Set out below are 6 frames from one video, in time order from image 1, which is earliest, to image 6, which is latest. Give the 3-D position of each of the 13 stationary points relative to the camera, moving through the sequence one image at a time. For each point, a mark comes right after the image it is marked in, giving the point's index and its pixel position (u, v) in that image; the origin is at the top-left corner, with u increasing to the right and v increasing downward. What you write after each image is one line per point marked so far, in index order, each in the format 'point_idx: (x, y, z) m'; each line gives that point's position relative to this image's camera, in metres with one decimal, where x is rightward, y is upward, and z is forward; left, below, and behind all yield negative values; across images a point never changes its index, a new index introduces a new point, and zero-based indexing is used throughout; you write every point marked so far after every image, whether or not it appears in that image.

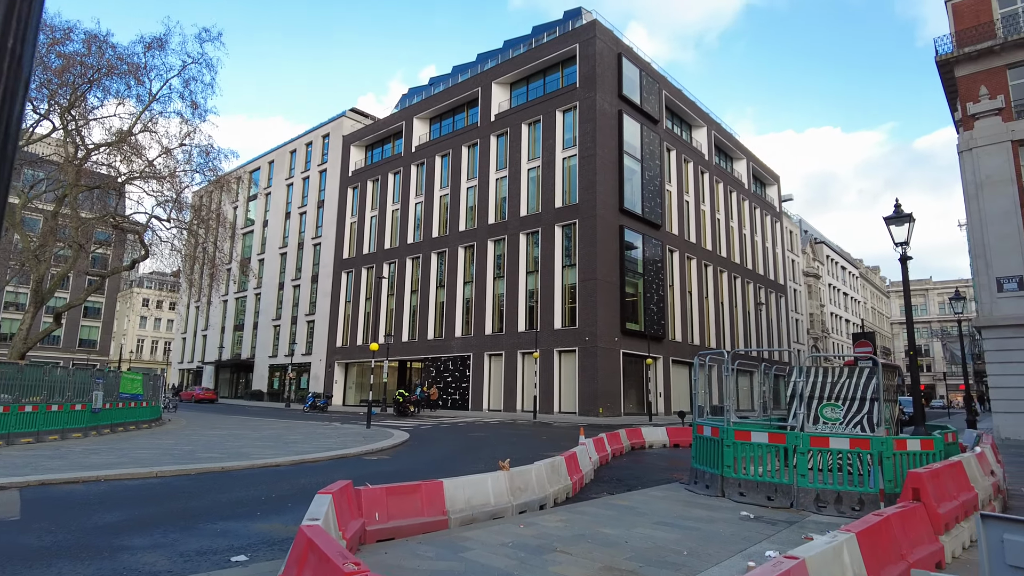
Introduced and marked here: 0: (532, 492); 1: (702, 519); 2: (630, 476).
0: (+0.2, -2.3, +7.2) m
1: (+2.1, -2.5, +6.9) m
2: (+2.0, -3.1, +10.7) m
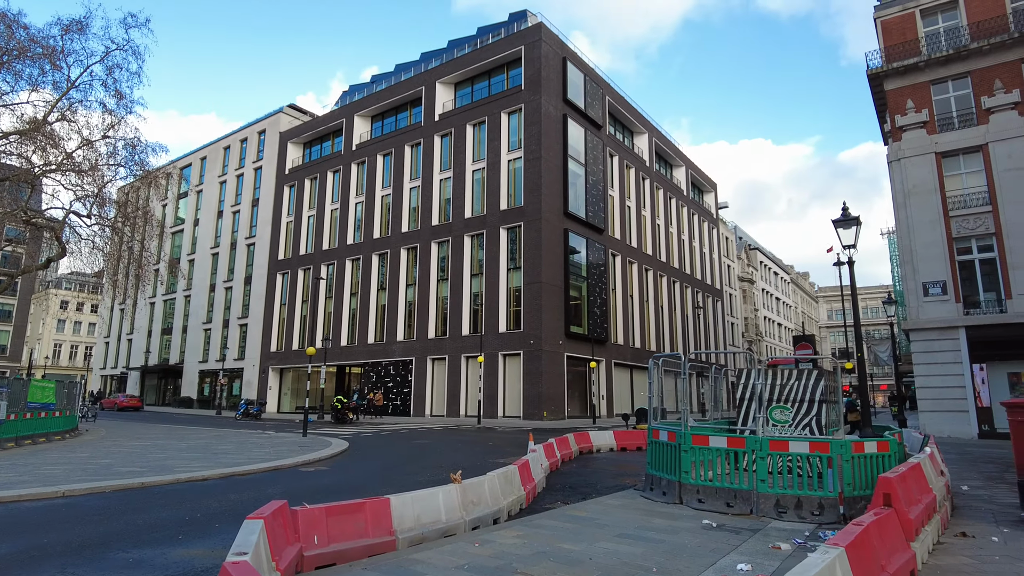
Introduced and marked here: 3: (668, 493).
0: (-0.3, -2.3, +6.7) m
1: (+1.6, -2.5, +6.6) m
2: (+1.1, -3.1, +10.3) m
3: (+2.1, -2.7, +8.4) m
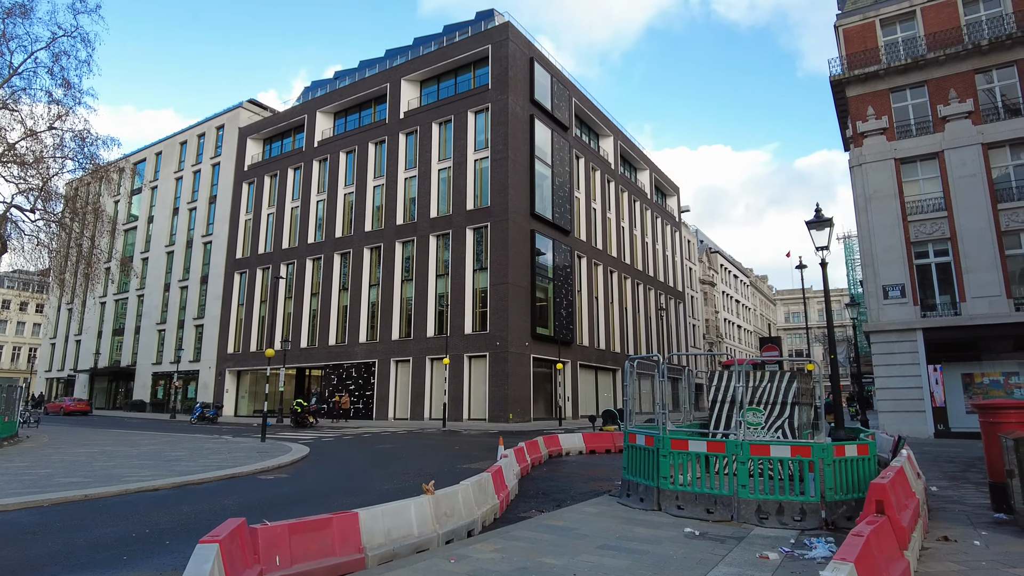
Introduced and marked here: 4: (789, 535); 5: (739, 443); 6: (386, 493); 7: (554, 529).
0: (-0.5, -2.3, +6.4) m
1: (+1.3, -2.5, +6.3) m
2: (+0.7, -3.1, +10.0) m
3: (+1.7, -2.7, +8.1) m
4: (+2.9, -2.6, +6.6) m
5: (+2.7, -1.8, +7.4) m
6: (-1.9, -3.0, +9.5) m
7: (+0.4, -2.5, +6.7) m
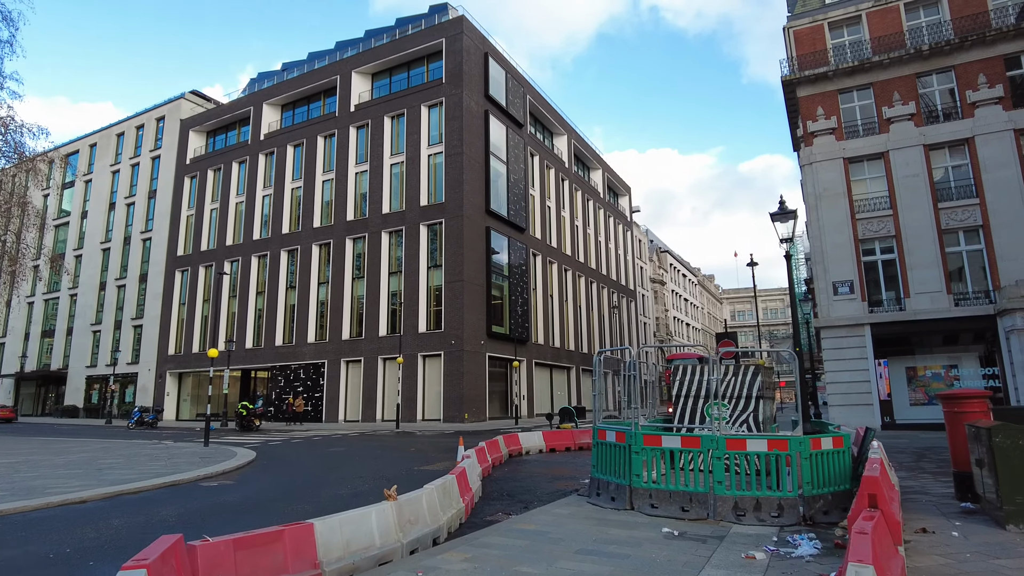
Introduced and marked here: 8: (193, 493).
0: (-0.8, -2.2, +5.8) m
1: (+1.1, -2.4, +6.0) m
2: (+0.1, -3.0, +9.6) m
3: (+1.3, -2.6, +7.8) m
4: (+2.6, -2.4, +6.4) m
5: (+2.3, -1.7, +7.2) m
6: (-2.4, -2.9, +8.8) m
7: (+0.1, -2.4, +6.3) m
8: (-4.8, -3.1, +9.6) m
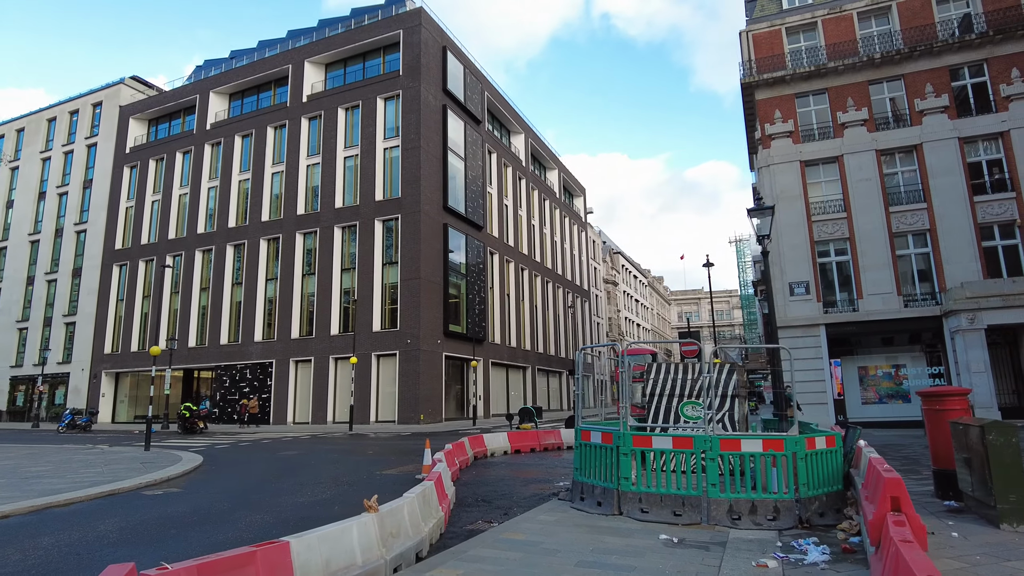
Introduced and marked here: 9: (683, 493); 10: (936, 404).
0: (-0.9, -2.0, +5.3) m
1: (+1.0, -2.3, +5.5) m
2: (-0.3, -2.9, +9.1) m
3: (+1.1, -2.5, +7.4) m
4: (+2.5, -2.4, +6.1) m
5: (+2.1, -1.6, +6.8) m
6: (-2.7, -2.8, +8.1) m
7: (0.0, -2.3, +5.8) m
8: (-5.1, -2.9, +8.7) m
9: (+1.8, -2.2, +6.9) m
10: (+5.6, -1.5, +8.5) m
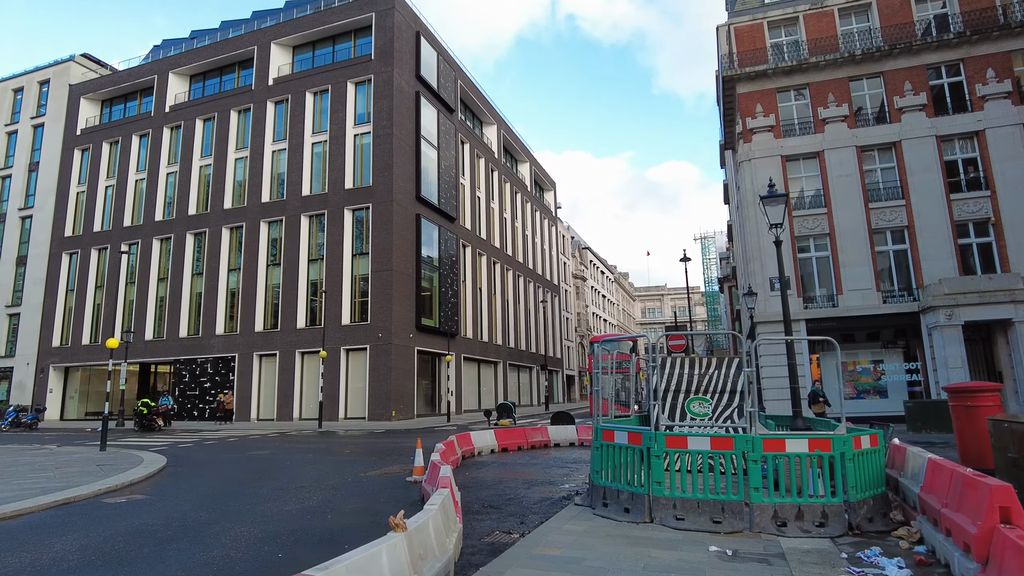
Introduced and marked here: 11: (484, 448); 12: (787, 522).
0: (-0.5, -1.9, +4.5) m
1: (+1.3, -2.1, +4.9) m
2: (-0.2, -2.7, +8.4) m
3: (+1.3, -2.3, +6.8) m
4: (+2.7, -2.2, +5.5) m
5: (+2.3, -1.5, +6.2) m
6: (-2.5, -2.6, +7.3) m
7: (+0.3, -2.1, +5.1) m
8: (-5.0, -2.7, +7.7) m
9: (+2.1, -2.1, +6.3) m
10: (+5.8, -1.4, +8.2) m
11: (-0.6, -3.6, +14.4) m
12: (+2.6, -2.2, +6.1) m
